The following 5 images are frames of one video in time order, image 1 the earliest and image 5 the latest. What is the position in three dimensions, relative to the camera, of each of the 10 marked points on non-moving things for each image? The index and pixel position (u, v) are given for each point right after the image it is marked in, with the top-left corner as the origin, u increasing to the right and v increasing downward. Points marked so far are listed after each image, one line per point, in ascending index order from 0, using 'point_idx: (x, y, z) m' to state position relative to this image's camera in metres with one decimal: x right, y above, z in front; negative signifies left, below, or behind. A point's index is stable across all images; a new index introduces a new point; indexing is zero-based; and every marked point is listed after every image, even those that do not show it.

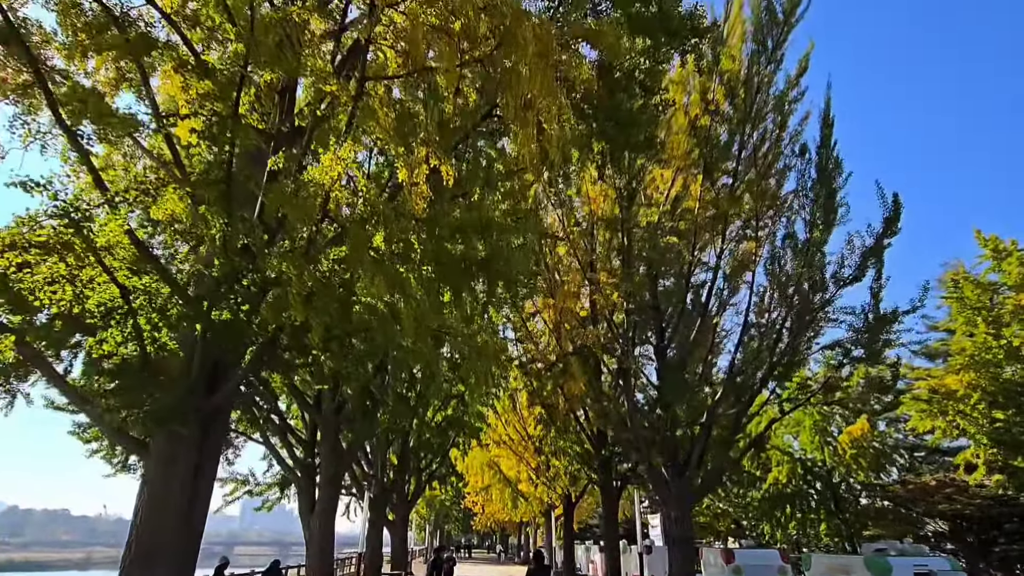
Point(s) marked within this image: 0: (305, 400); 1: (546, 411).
0: (-4.0, -2.2, +10.2) m
1: (+0.9, -3.4, +14.6) m
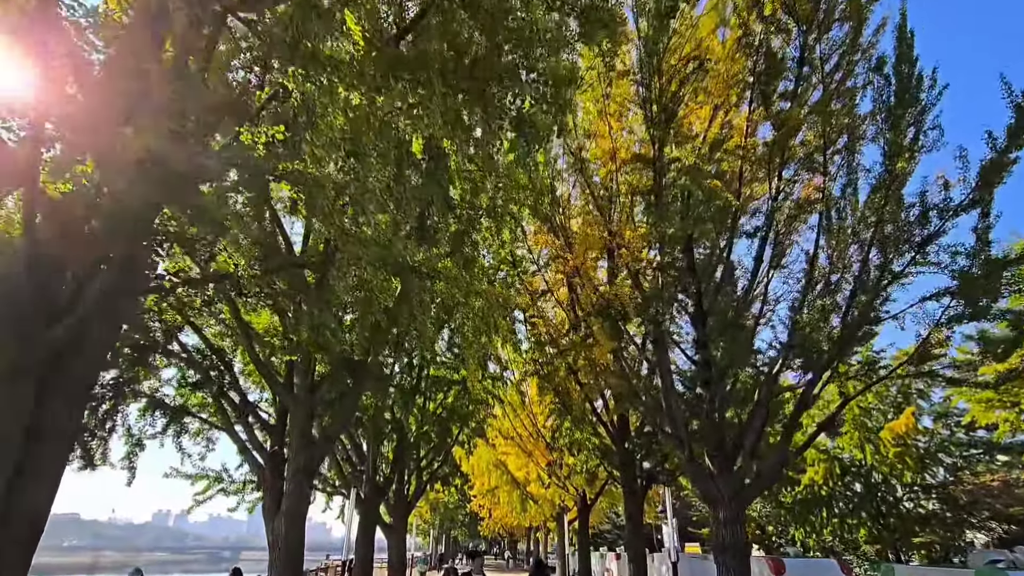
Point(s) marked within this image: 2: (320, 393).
0: (-3.9, -1.4, +8.5) m
1: (+1.1, -2.6, +12.8) m
2: (-3.1, -1.7, +8.5) m
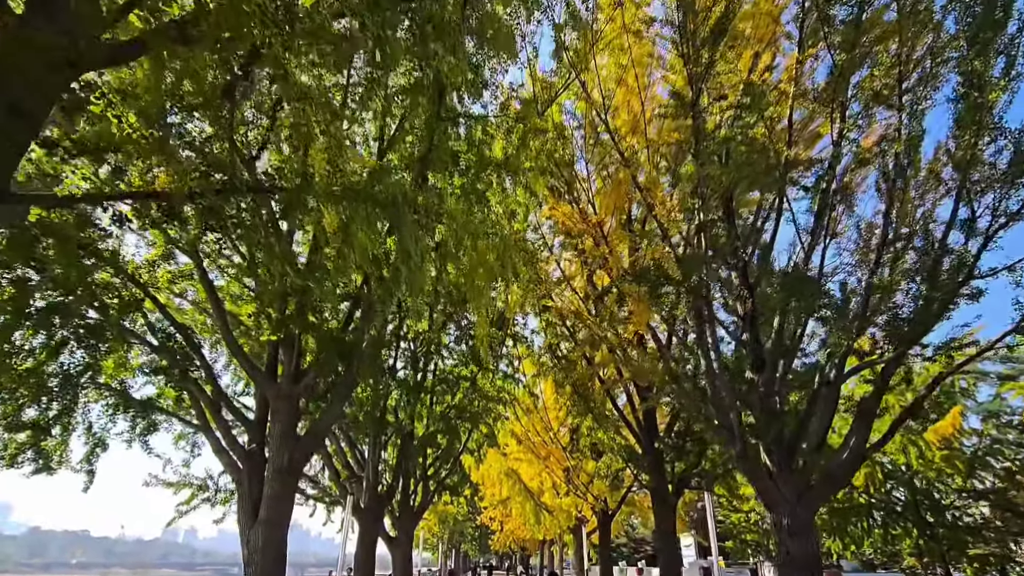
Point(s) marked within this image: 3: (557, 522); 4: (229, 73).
0: (-3.6, -1.0, +7.3) m
1: (+1.4, -2.3, +11.5) m
2: (-2.9, -1.3, +7.3) m
3: (+1.6, -8.3, +18.6) m
4: (-2.8, +2.1, +5.2) m
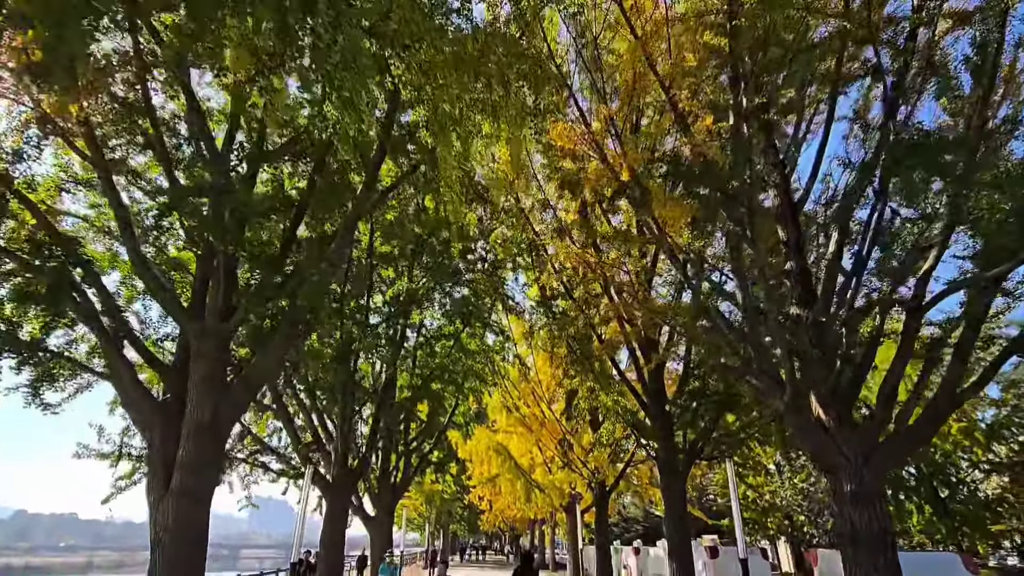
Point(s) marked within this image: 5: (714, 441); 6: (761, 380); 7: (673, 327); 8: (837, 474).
0: (-3.8, 0.0, +5.8) m
1: (+1.2, -1.2, +10.1) m
2: (-3.0, -0.3, +5.7) m
3: (+1.3, -7.0, +17.3) m
4: (-2.9, +3.0, +3.6) m
5: (+3.9, -3.0, +10.2) m
6: (+2.8, -1.0, +6.0) m
7: (+2.5, -0.6, +8.0) m
8: (+3.2, -1.9, +5.3) m
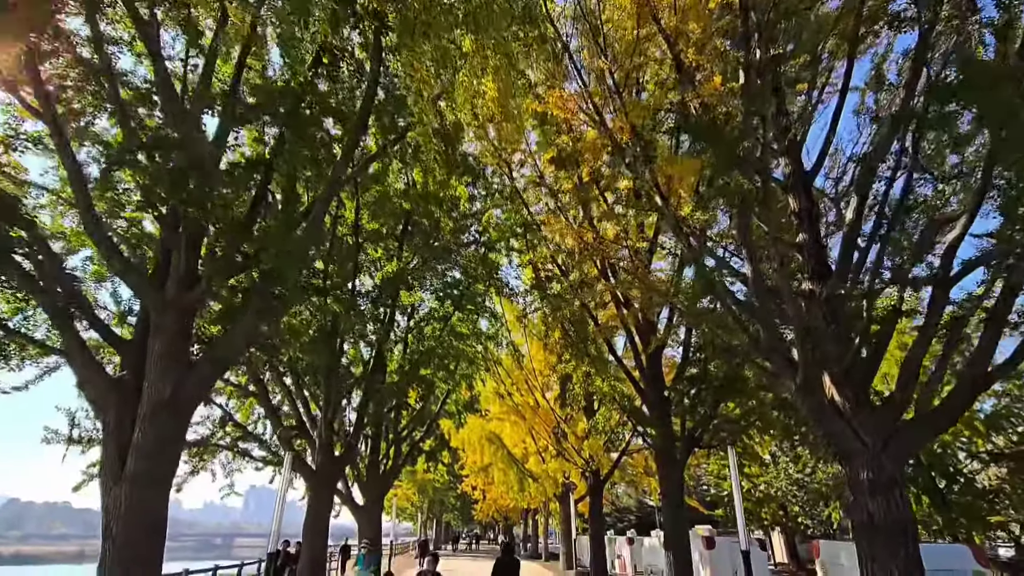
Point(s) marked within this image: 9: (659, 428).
0: (-3.9, +0.3, +5.3) m
1: (+1.1, -0.8, +9.6) m
2: (-3.1, 0.0, +5.3) m
3: (+1.0, -6.5, +17.0) m
4: (-3.0, +3.3, +3.0) m
5: (+3.8, -2.6, +9.8) m
6: (+2.7, -0.8, +5.5) m
7: (+2.3, -0.3, +7.6) m
8: (+3.1, -1.6, +4.9) m
9: (+2.6, -2.5, +9.4) m
